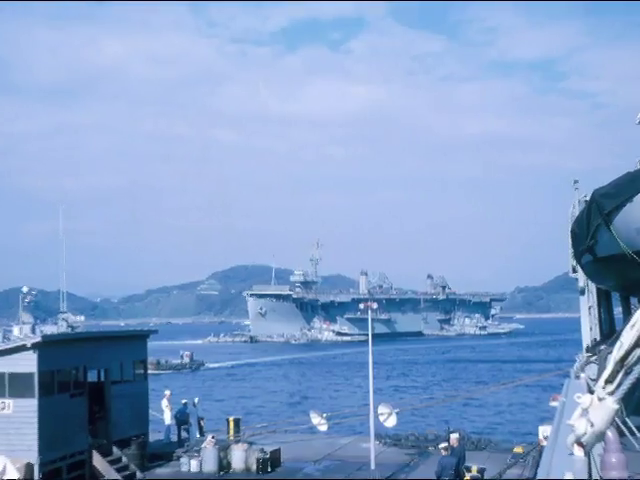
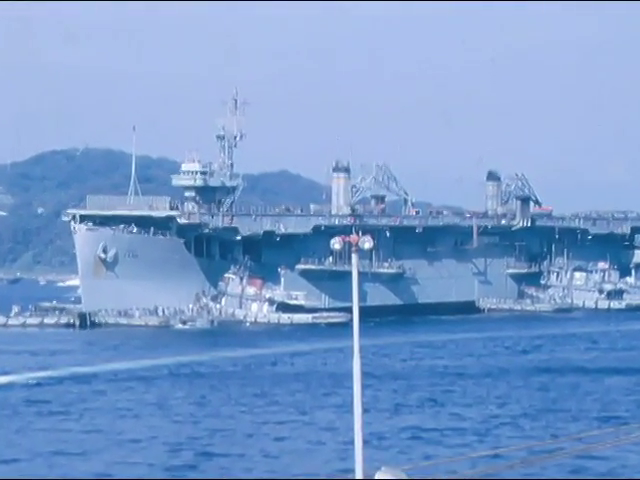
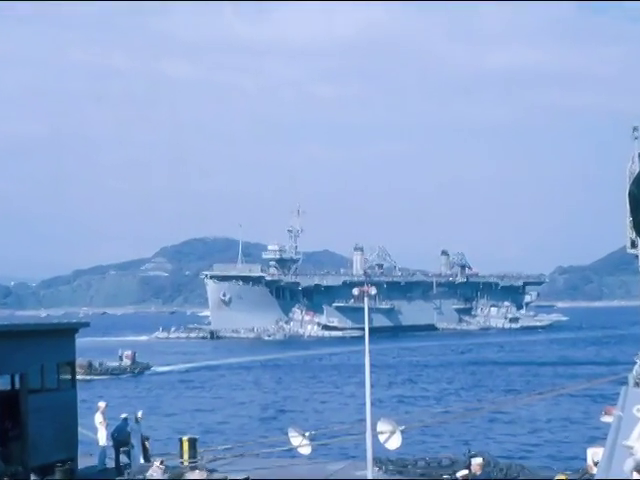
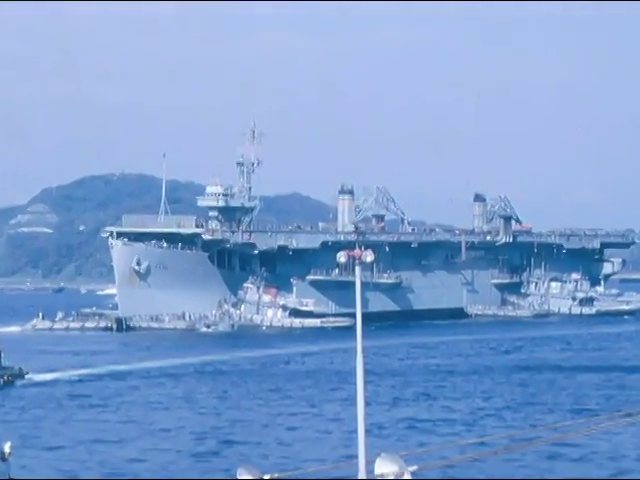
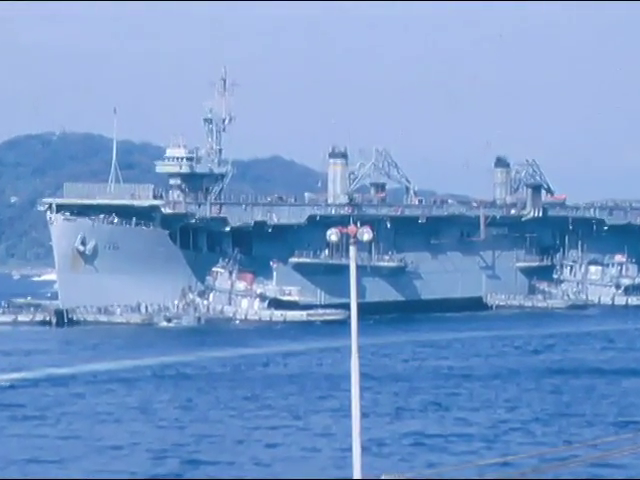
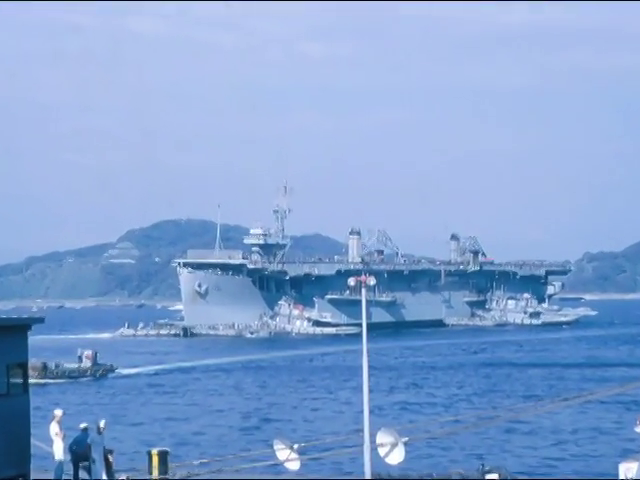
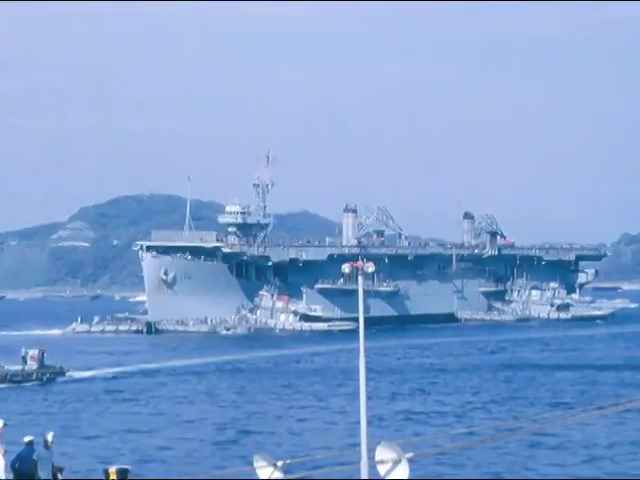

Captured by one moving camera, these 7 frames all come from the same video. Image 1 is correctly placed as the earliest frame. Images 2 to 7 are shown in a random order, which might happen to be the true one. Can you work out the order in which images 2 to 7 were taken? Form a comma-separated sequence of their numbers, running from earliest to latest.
3, 6, 7, 4, 2, 5
